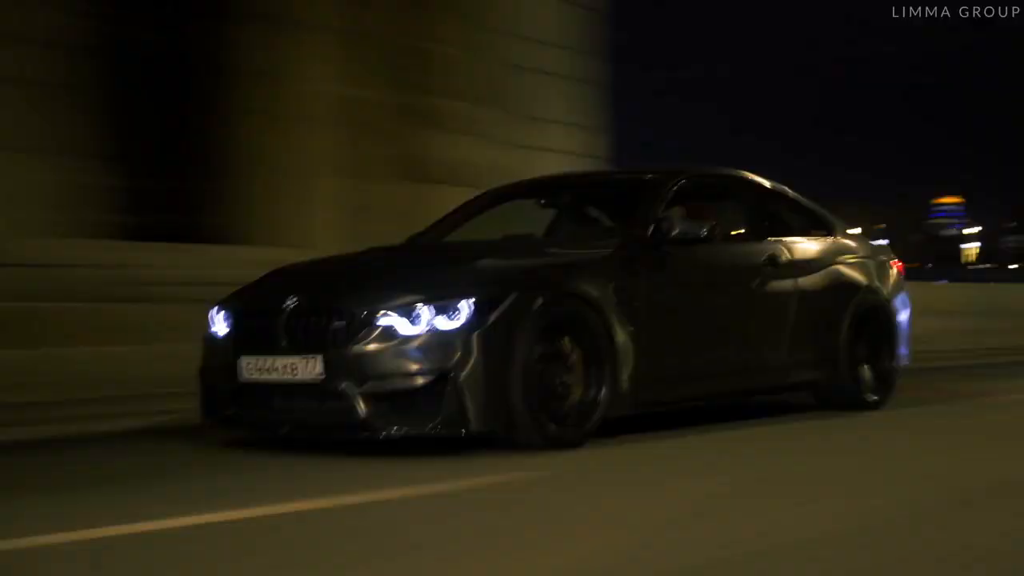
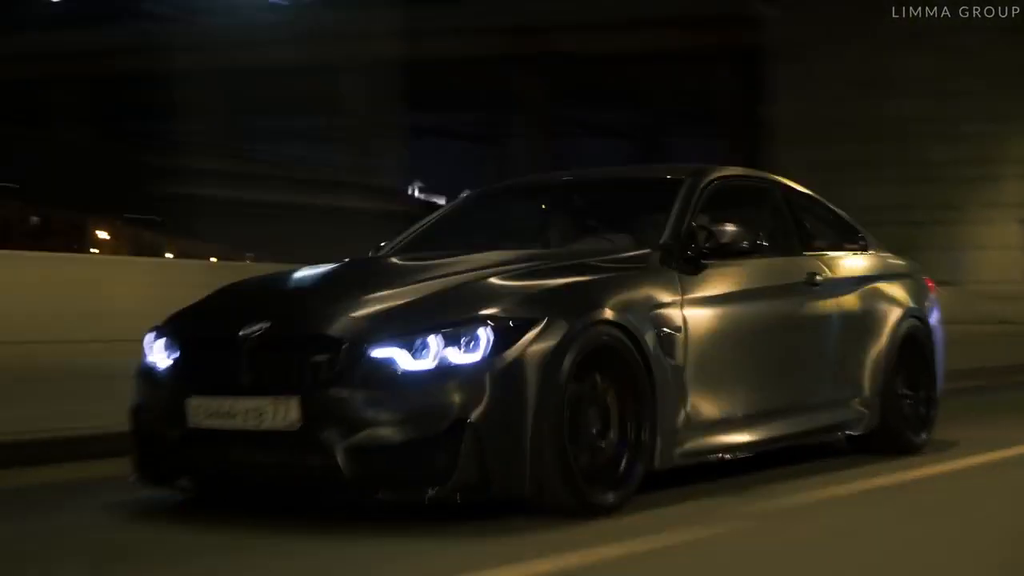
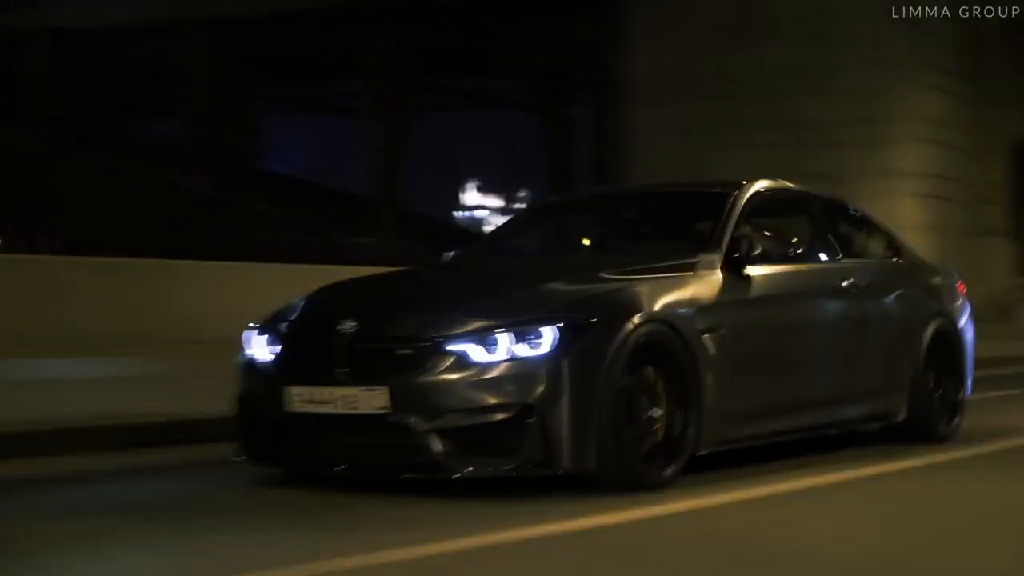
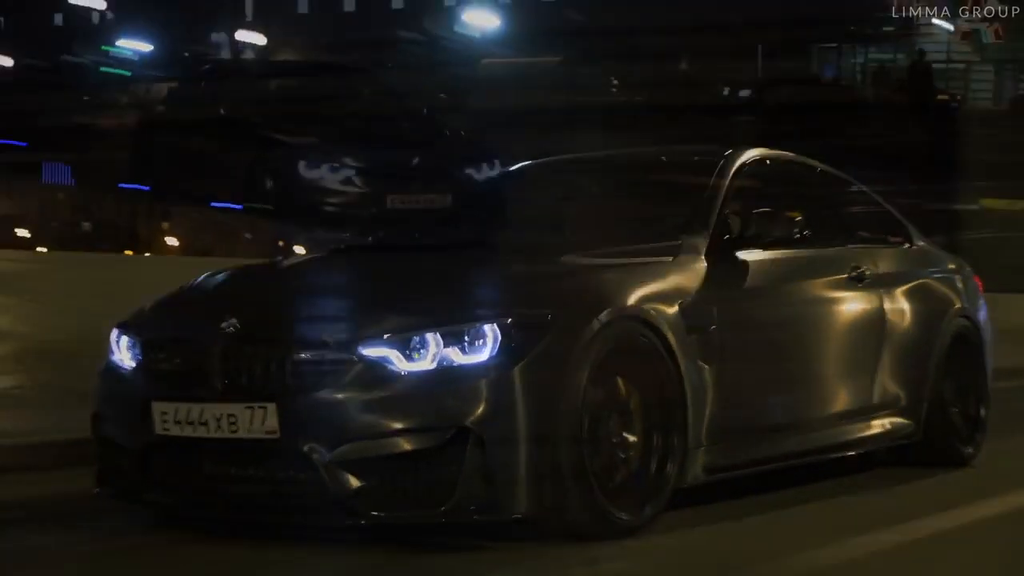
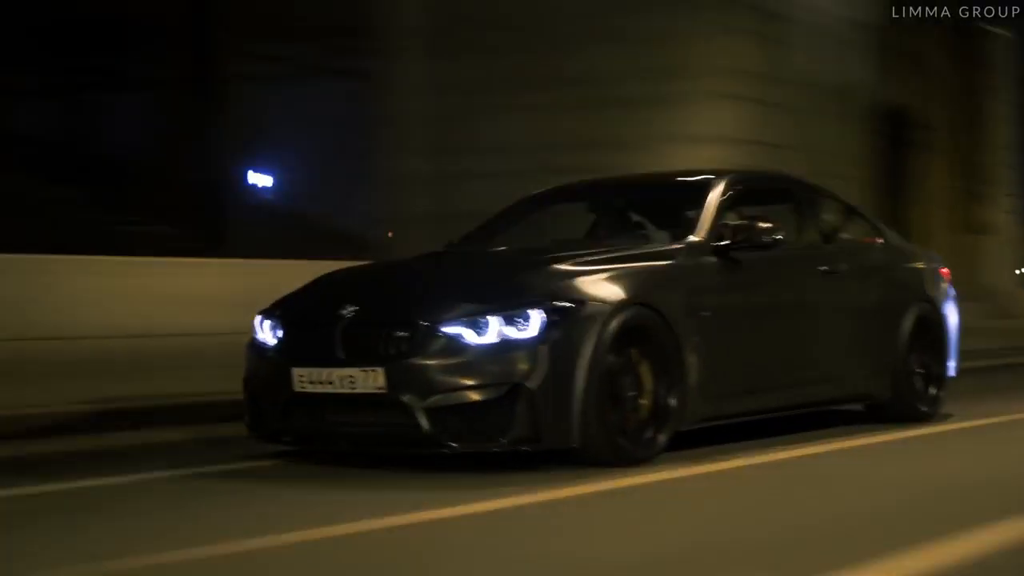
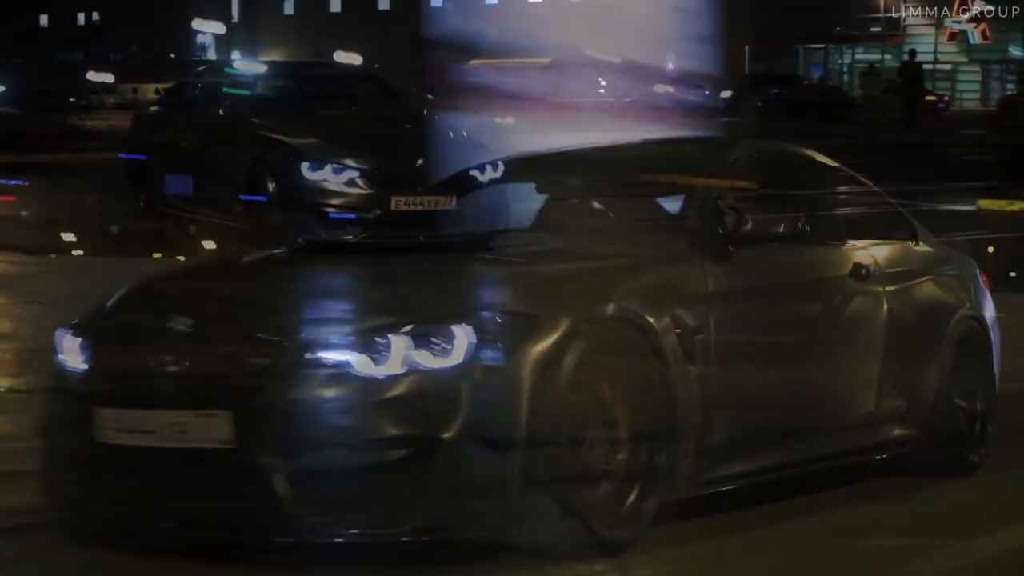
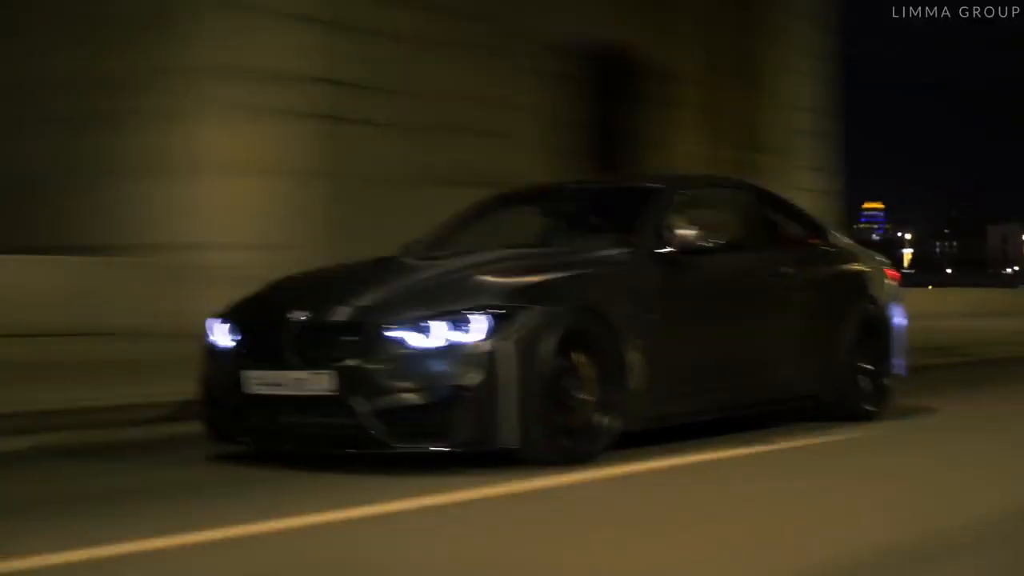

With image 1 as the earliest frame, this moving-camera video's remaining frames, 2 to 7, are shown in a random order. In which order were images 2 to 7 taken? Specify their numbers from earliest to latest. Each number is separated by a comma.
7, 5, 3, 2, 4, 6
